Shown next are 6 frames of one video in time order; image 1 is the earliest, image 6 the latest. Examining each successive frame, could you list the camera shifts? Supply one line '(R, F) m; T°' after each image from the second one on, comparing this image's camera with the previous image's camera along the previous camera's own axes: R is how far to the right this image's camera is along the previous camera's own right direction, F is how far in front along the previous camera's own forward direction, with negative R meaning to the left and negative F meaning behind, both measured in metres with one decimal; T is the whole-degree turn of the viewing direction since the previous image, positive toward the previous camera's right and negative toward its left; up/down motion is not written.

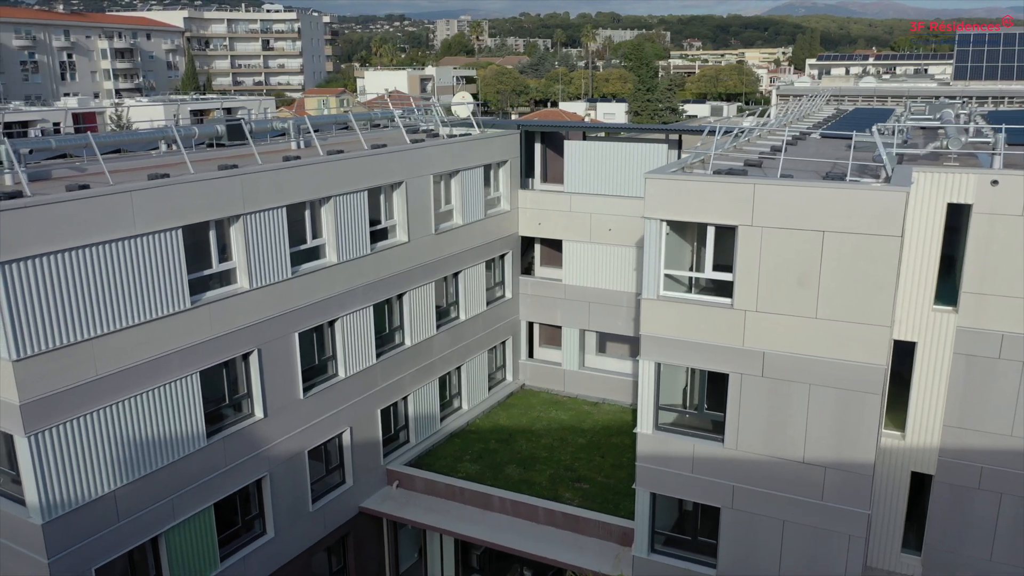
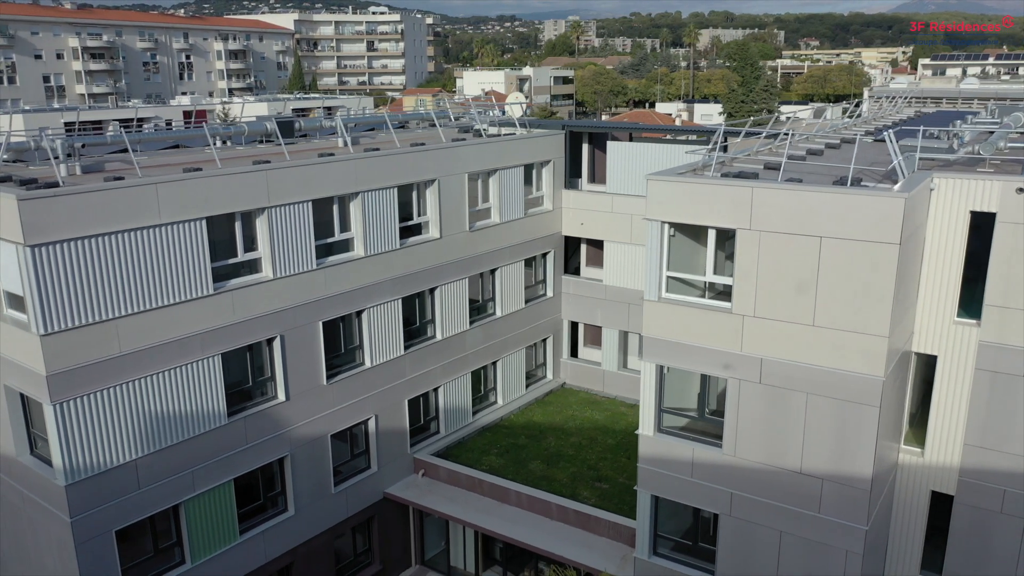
(+1.8, -0.2) m; -7°
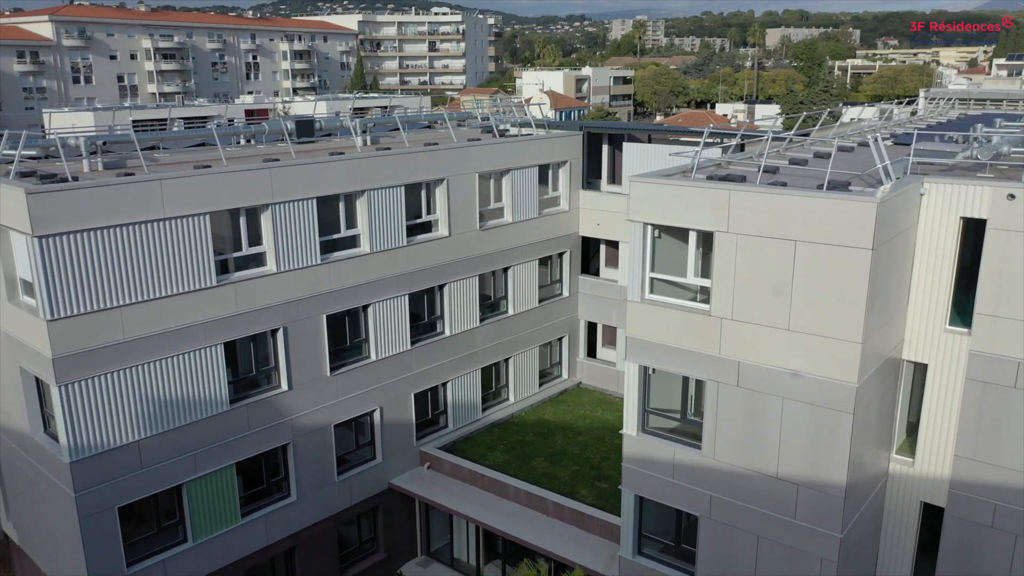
(+1.4, -0.2) m; -4°
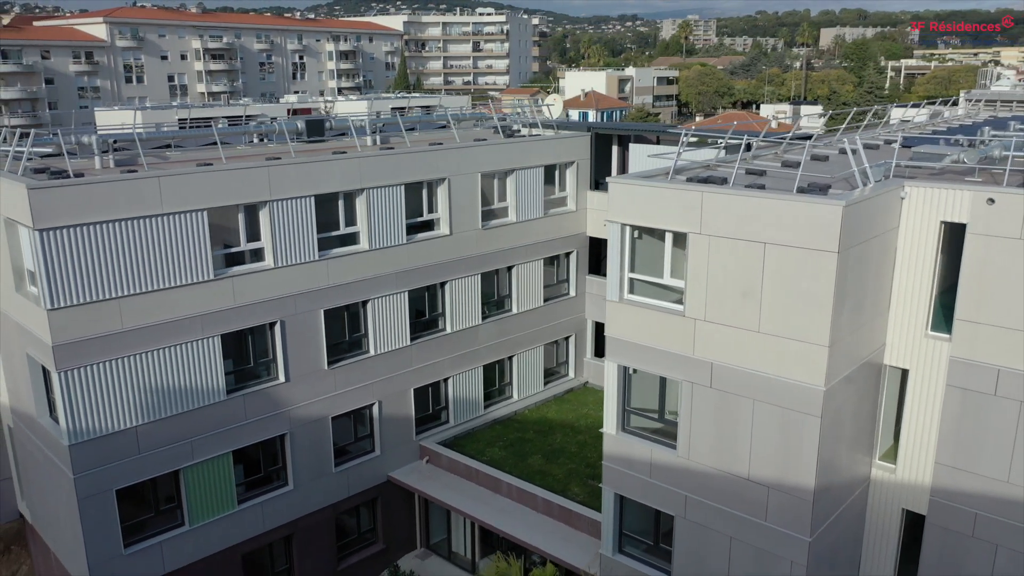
(+1.2, -0.2) m; -3°
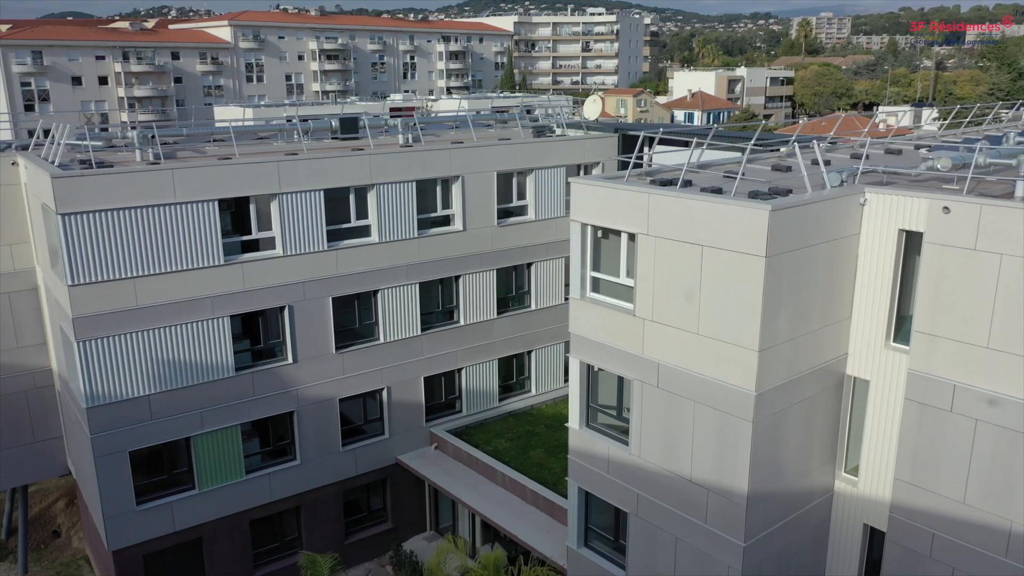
(+2.8, -0.4) m; -8°
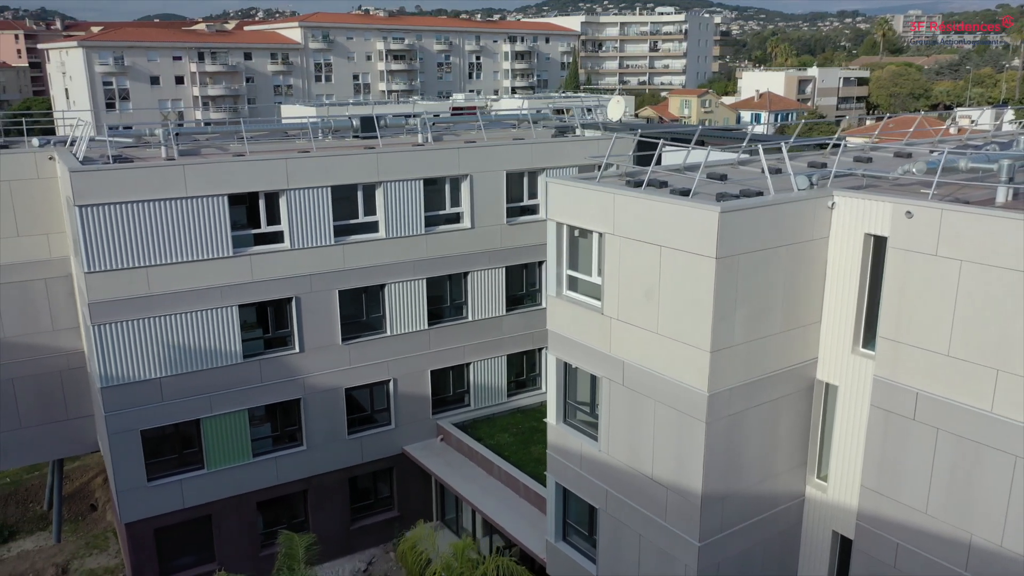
(+1.8, -0.3) m; -5°
